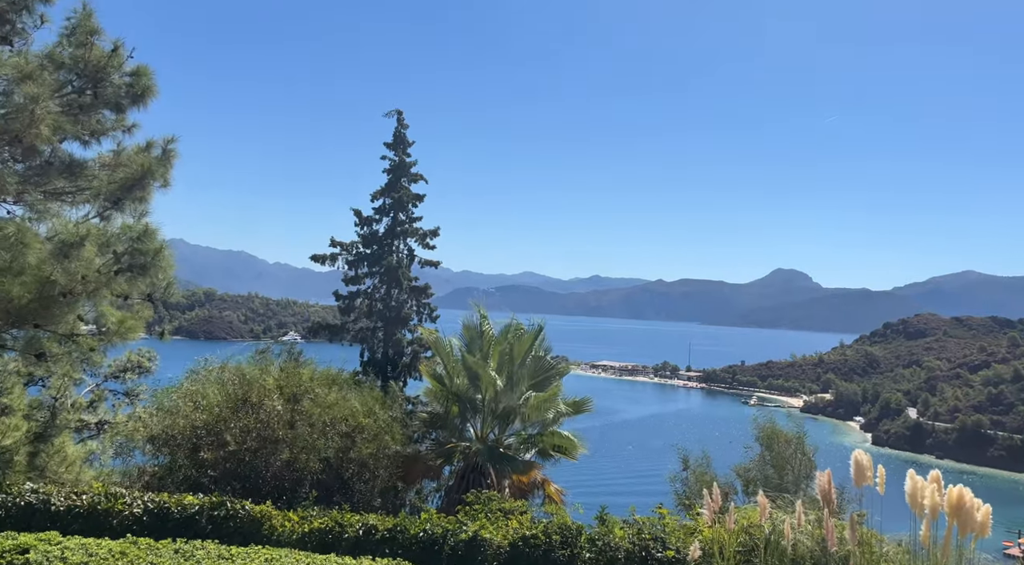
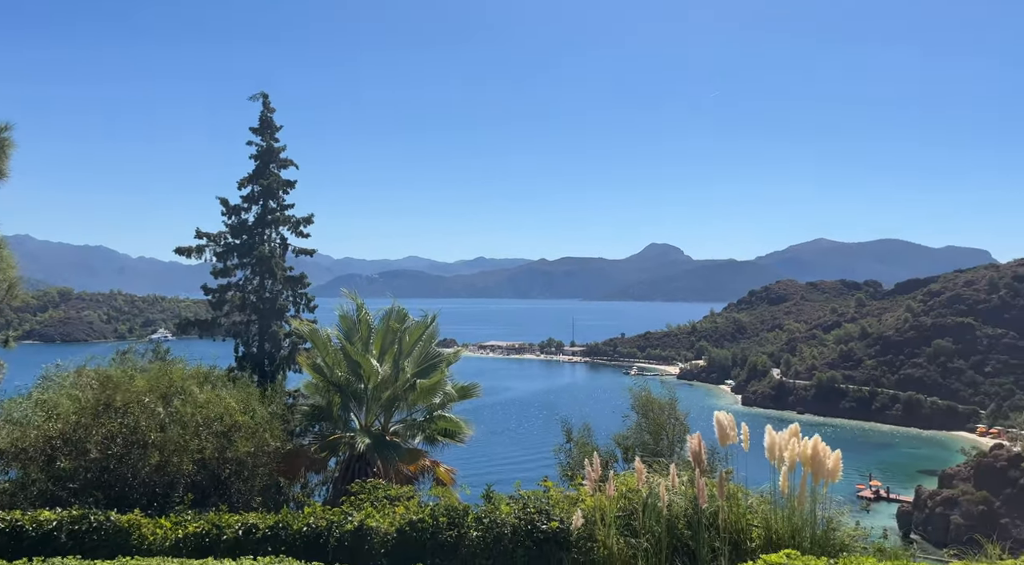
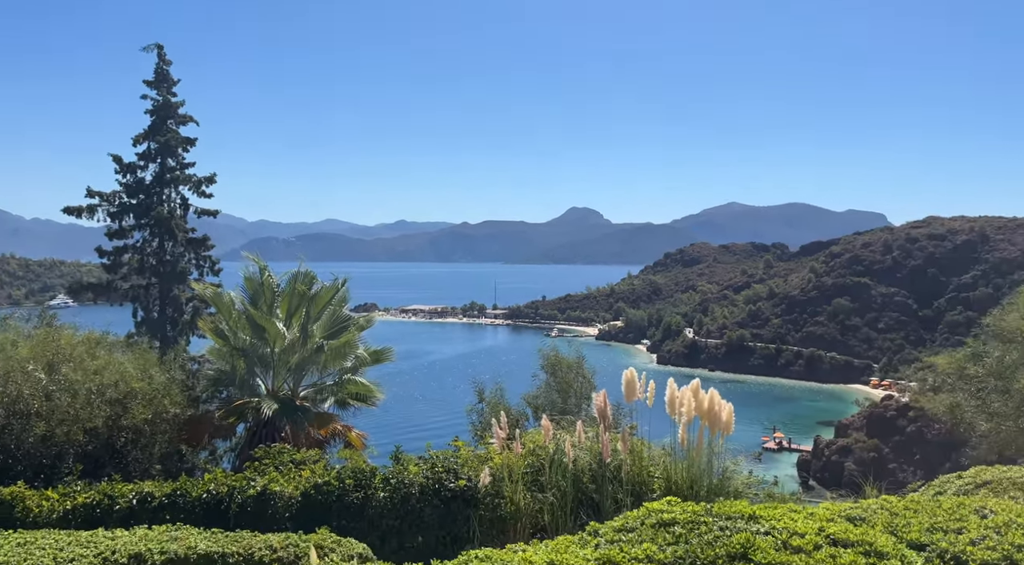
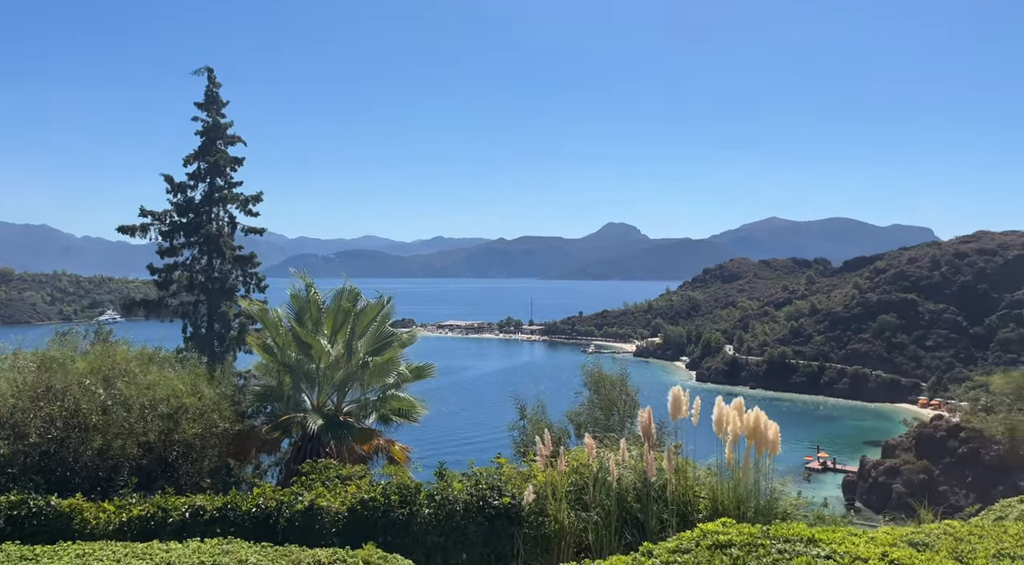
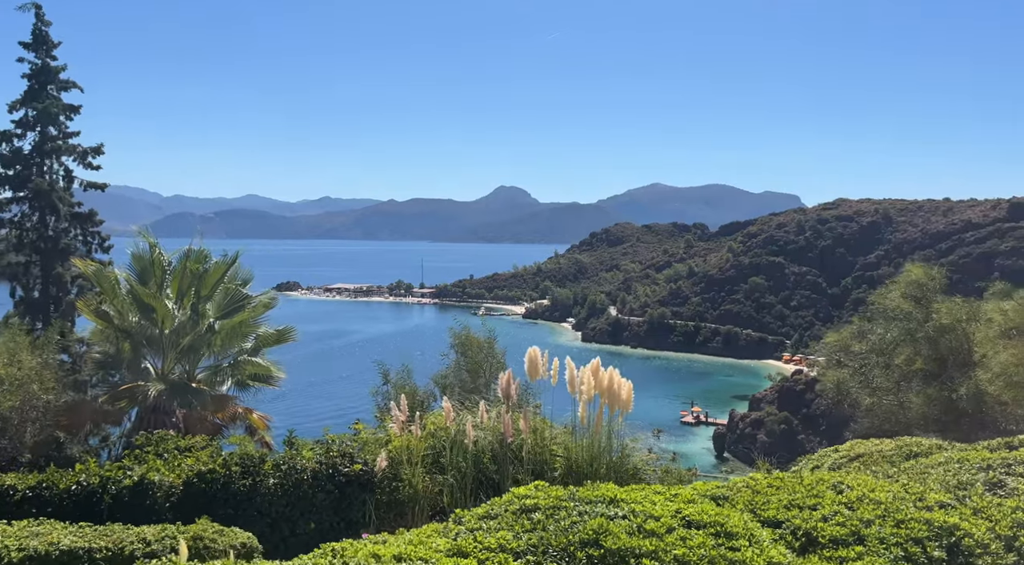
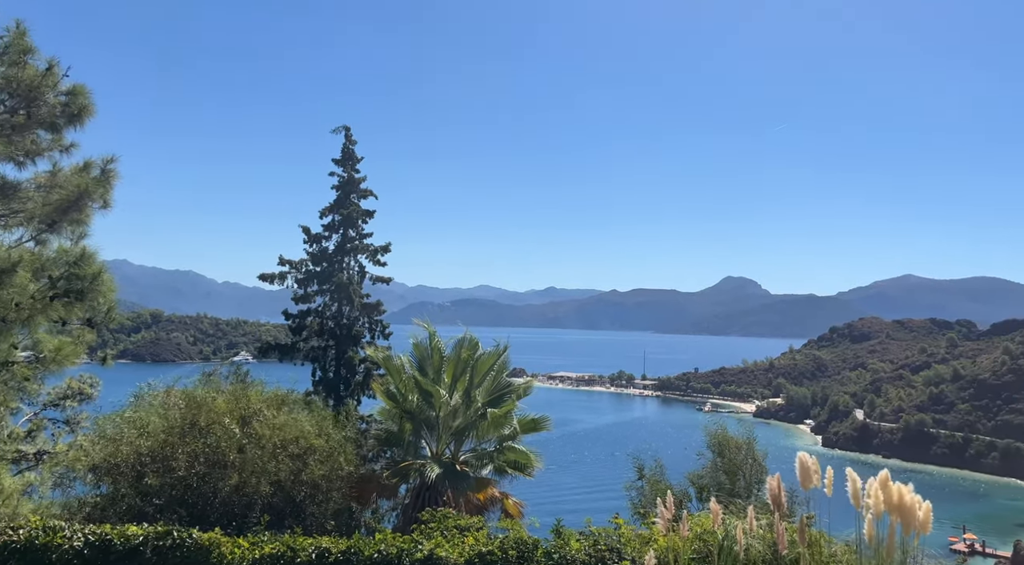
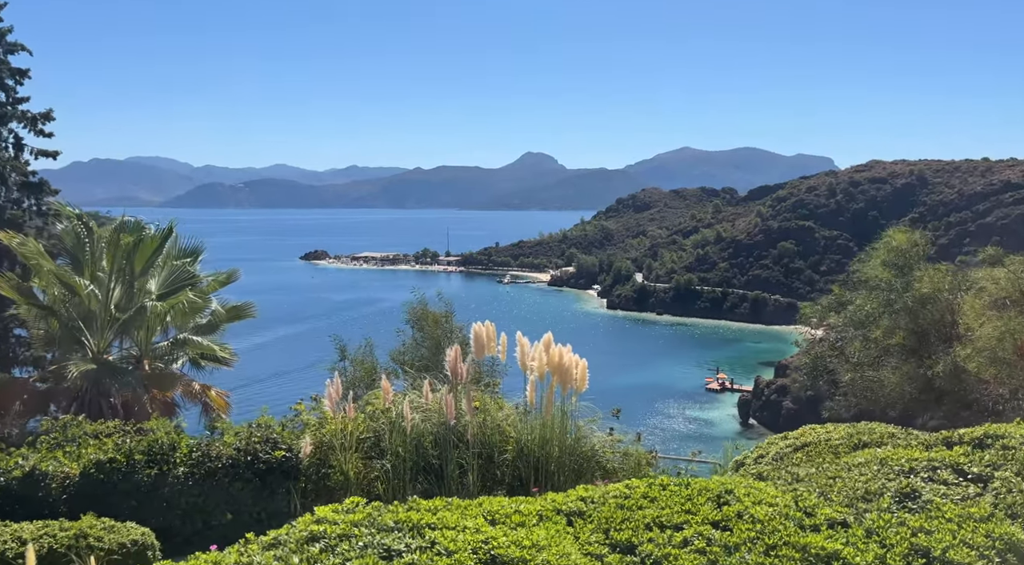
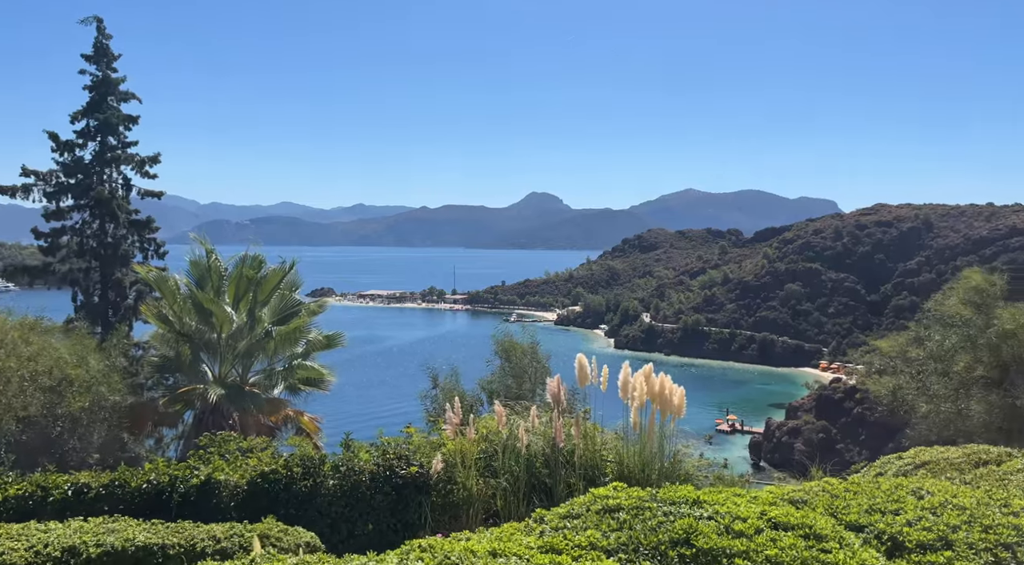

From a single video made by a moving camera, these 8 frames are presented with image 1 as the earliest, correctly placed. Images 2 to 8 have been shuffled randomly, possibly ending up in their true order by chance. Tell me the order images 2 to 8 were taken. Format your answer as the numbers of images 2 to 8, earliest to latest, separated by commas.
6, 2, 4, 3, 8, 5, 7
